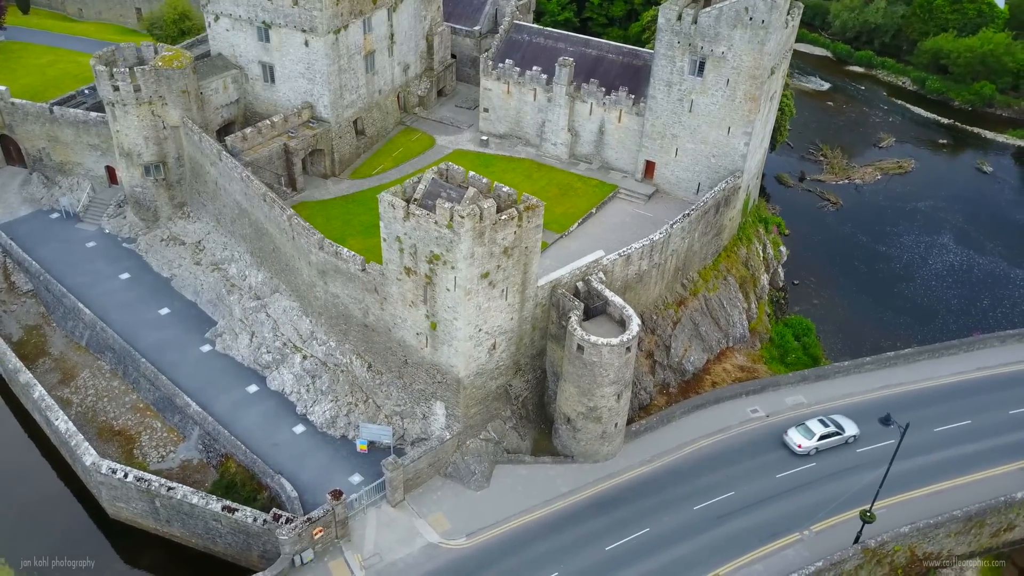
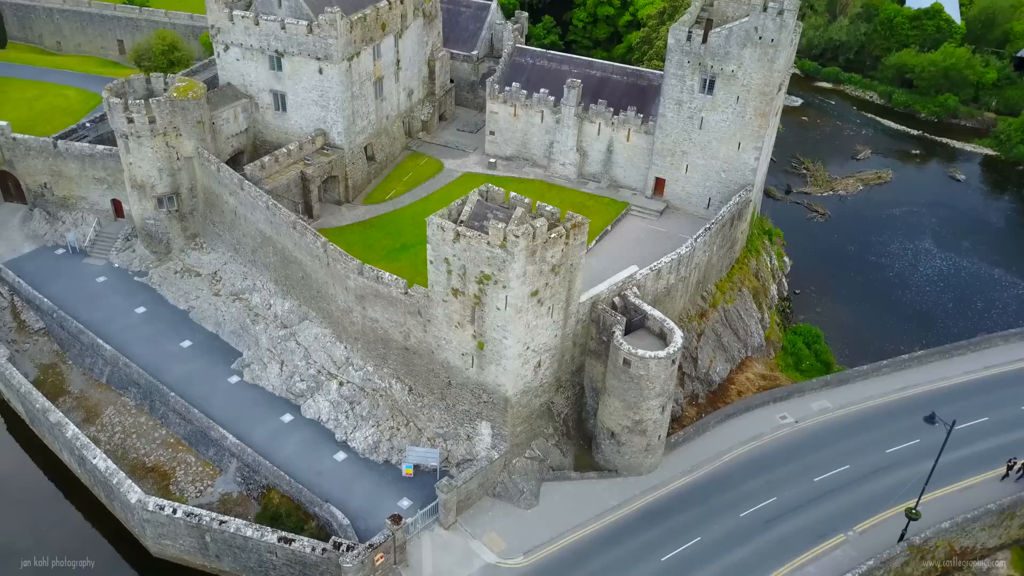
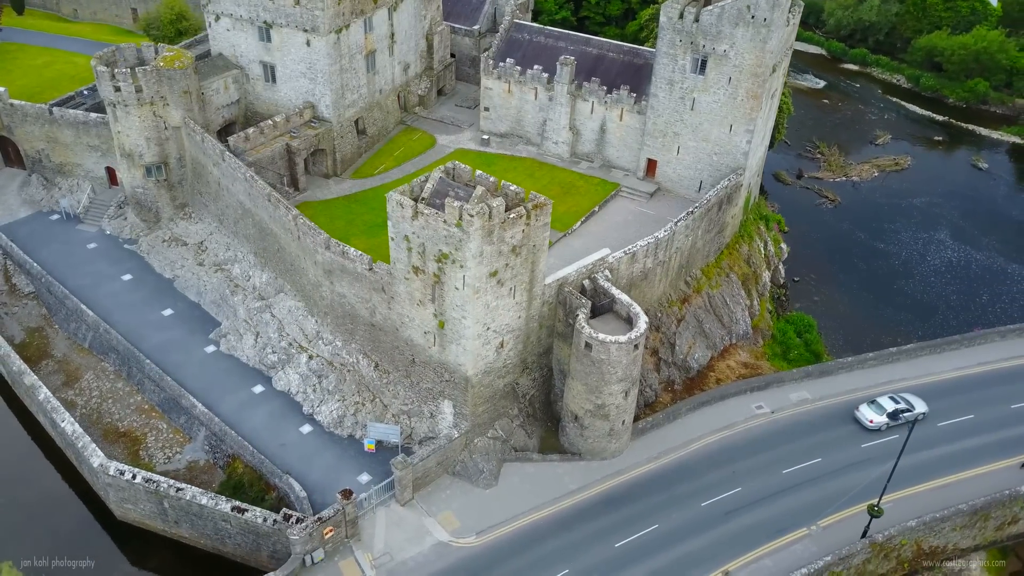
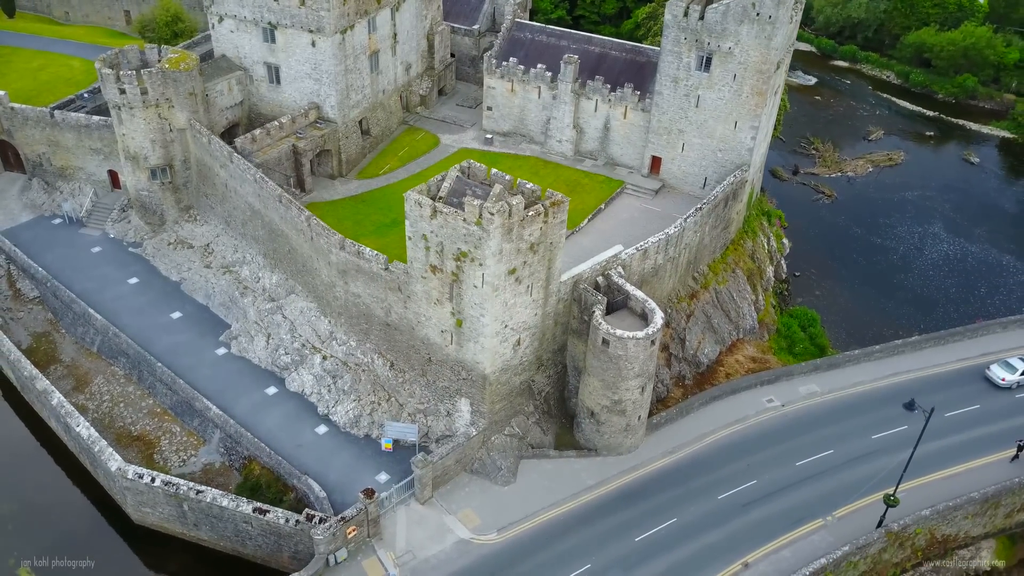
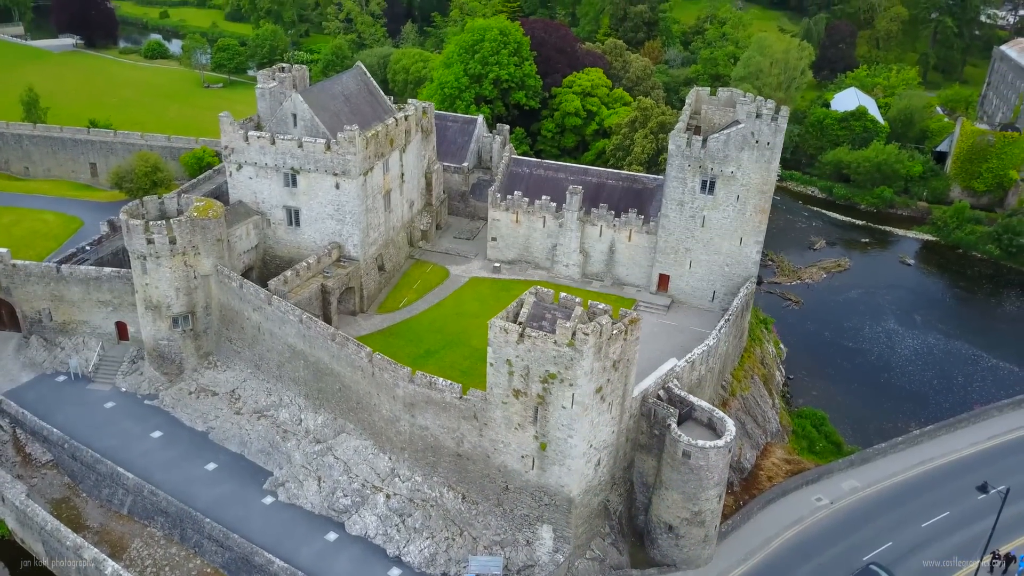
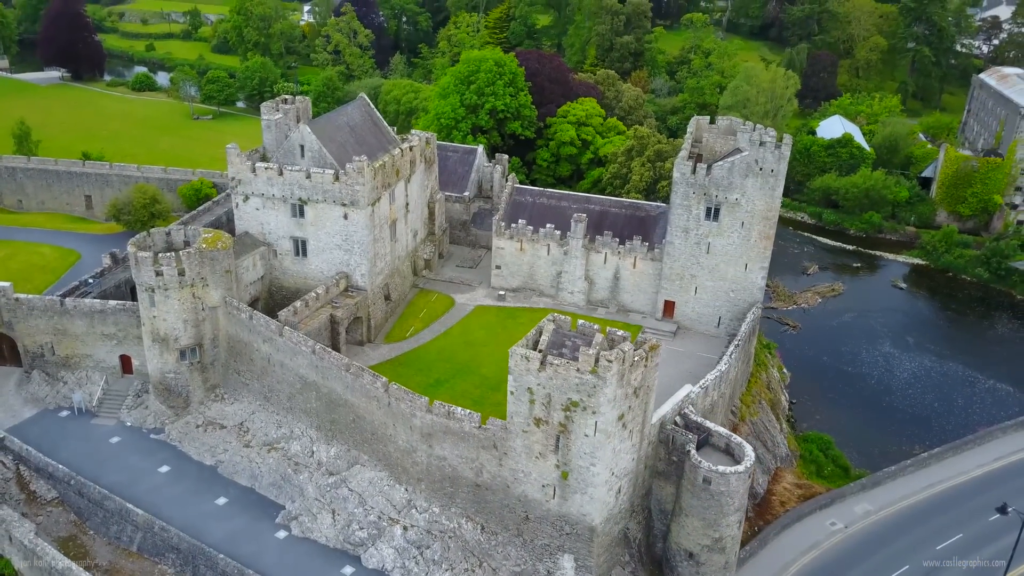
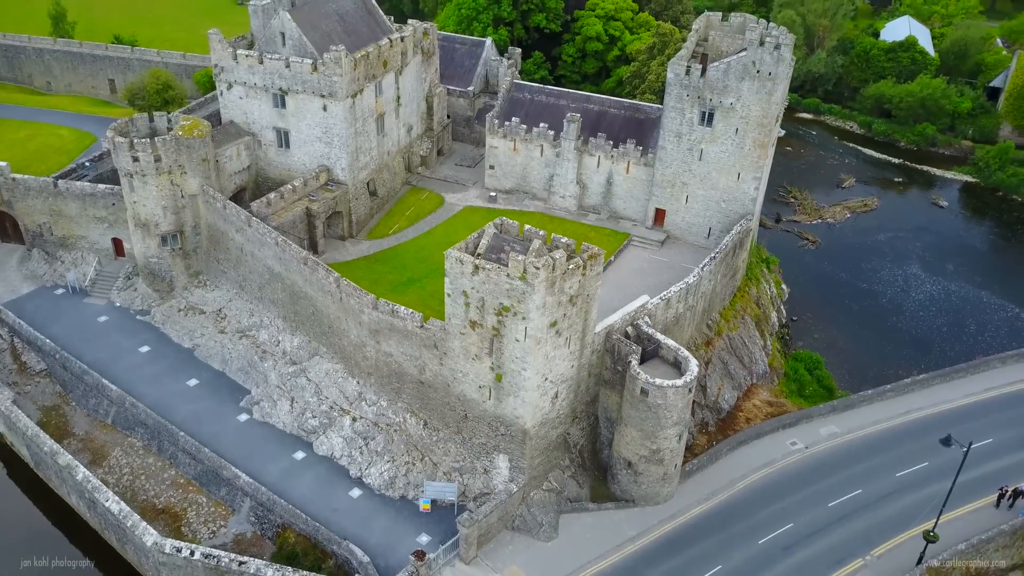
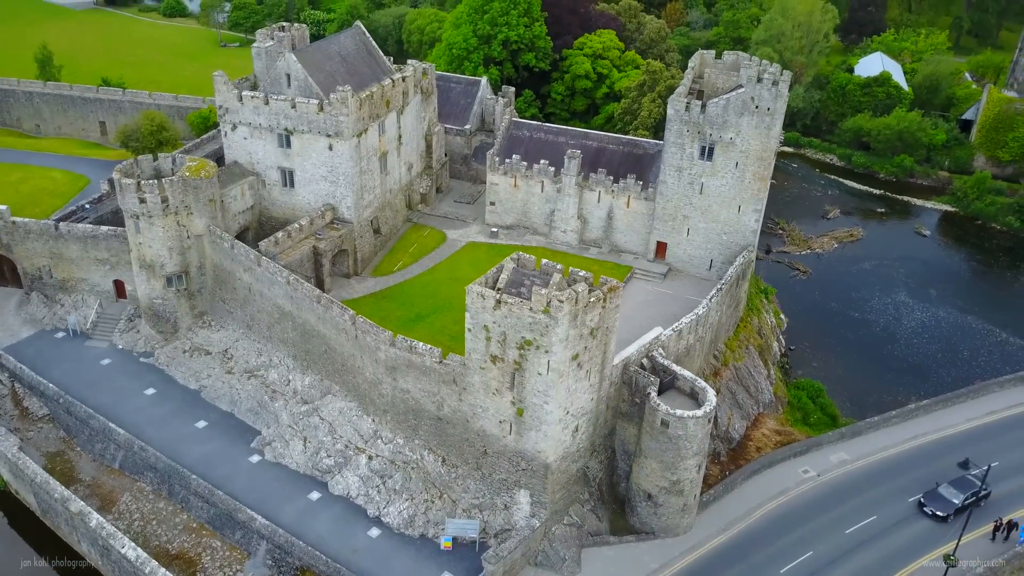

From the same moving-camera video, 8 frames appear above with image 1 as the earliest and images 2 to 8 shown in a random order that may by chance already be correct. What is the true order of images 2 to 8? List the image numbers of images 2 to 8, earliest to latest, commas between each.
3, 4, 2, 7, 8, 5, 6
